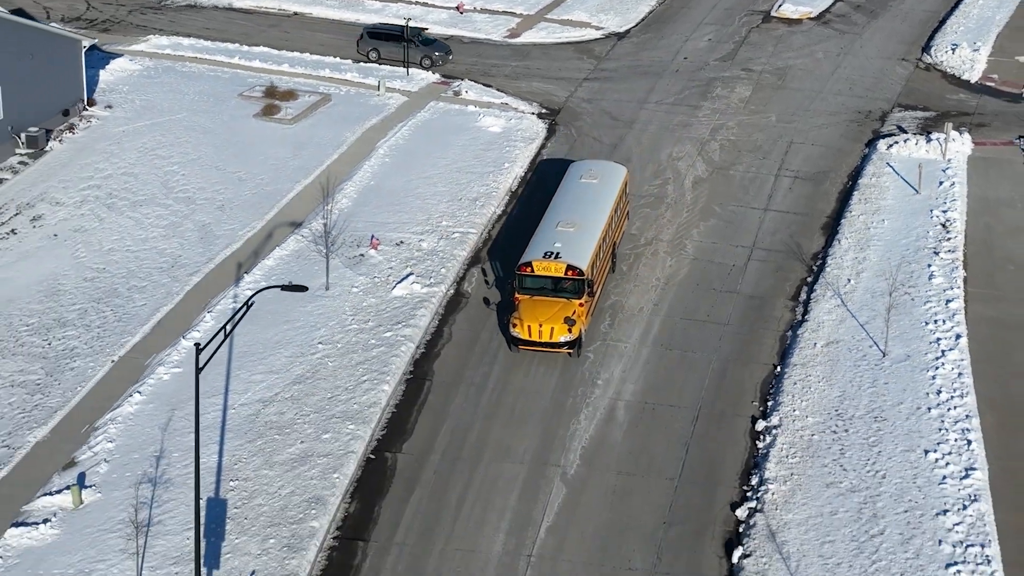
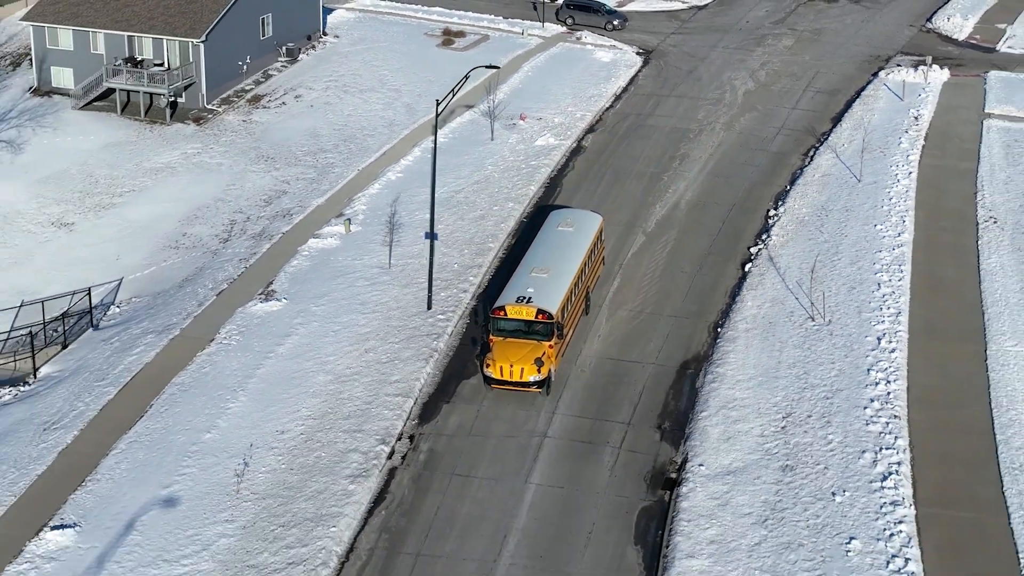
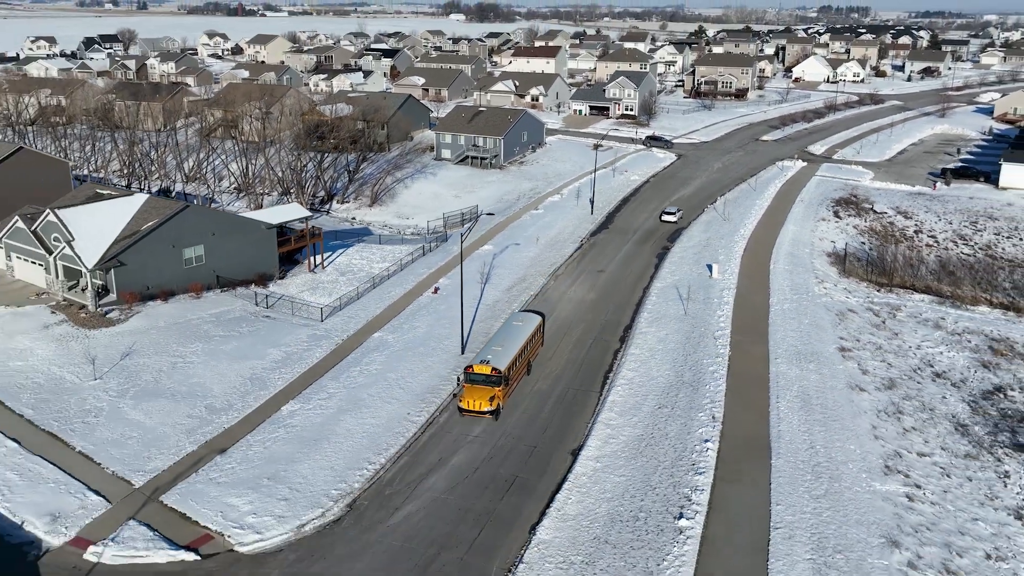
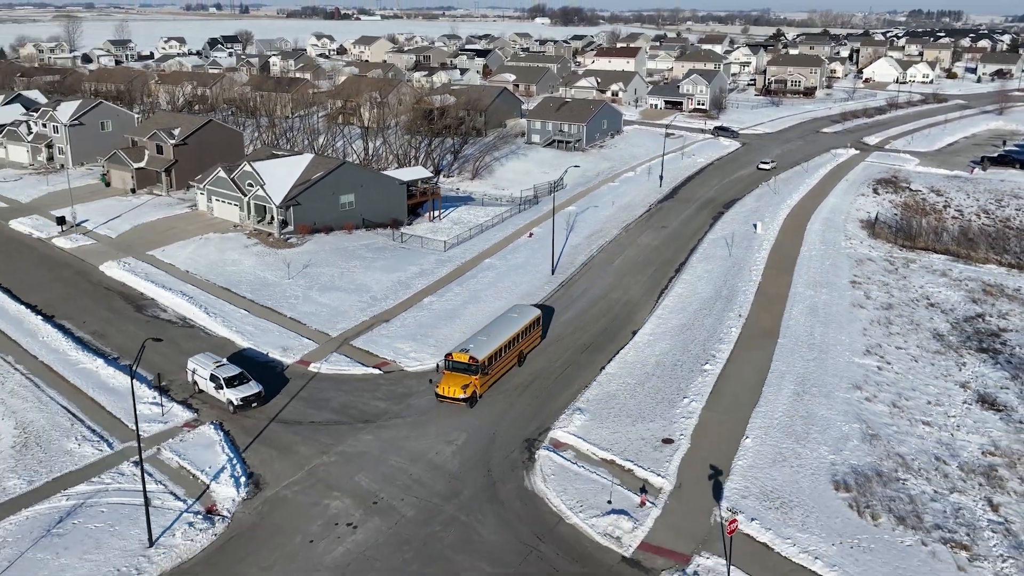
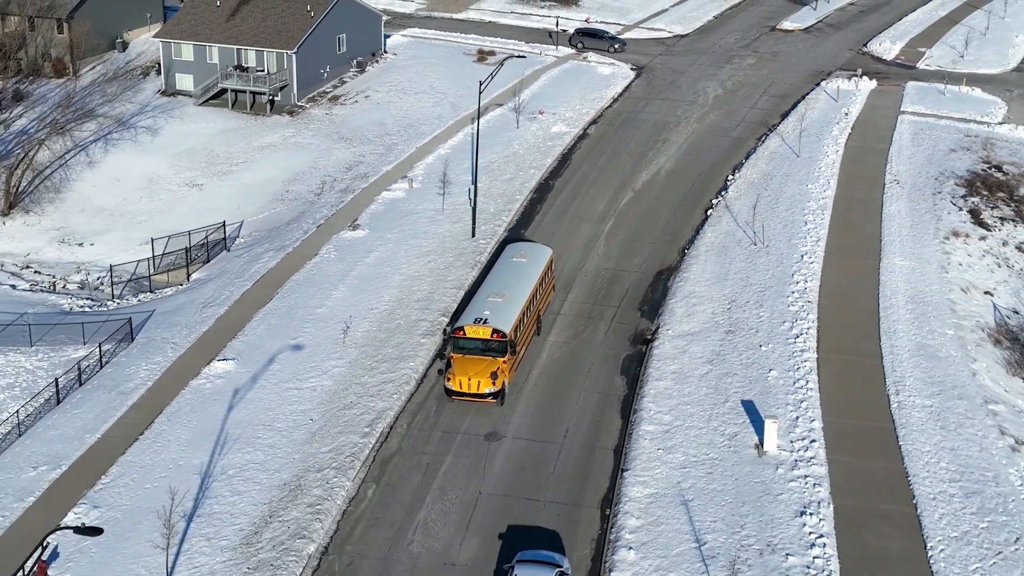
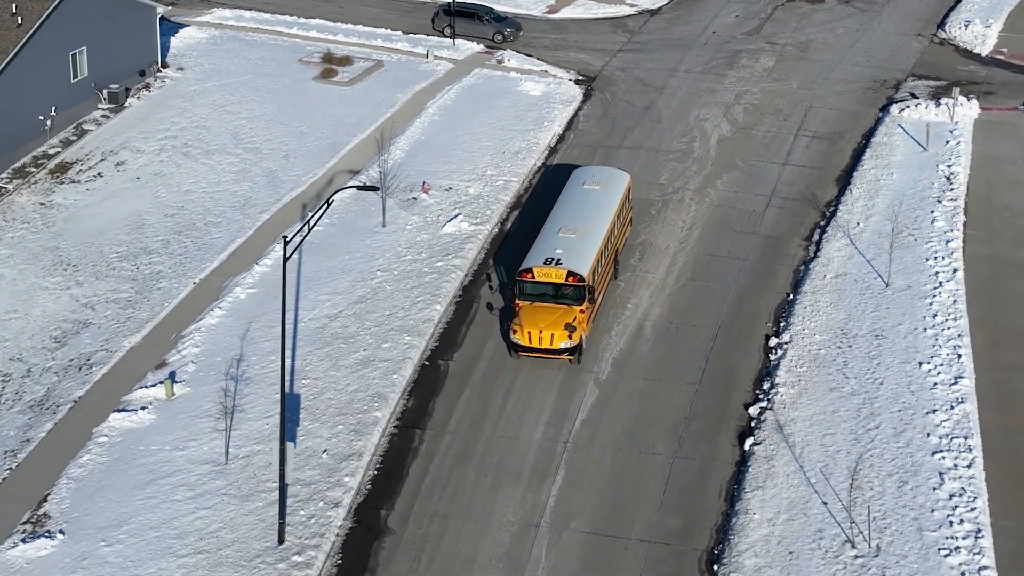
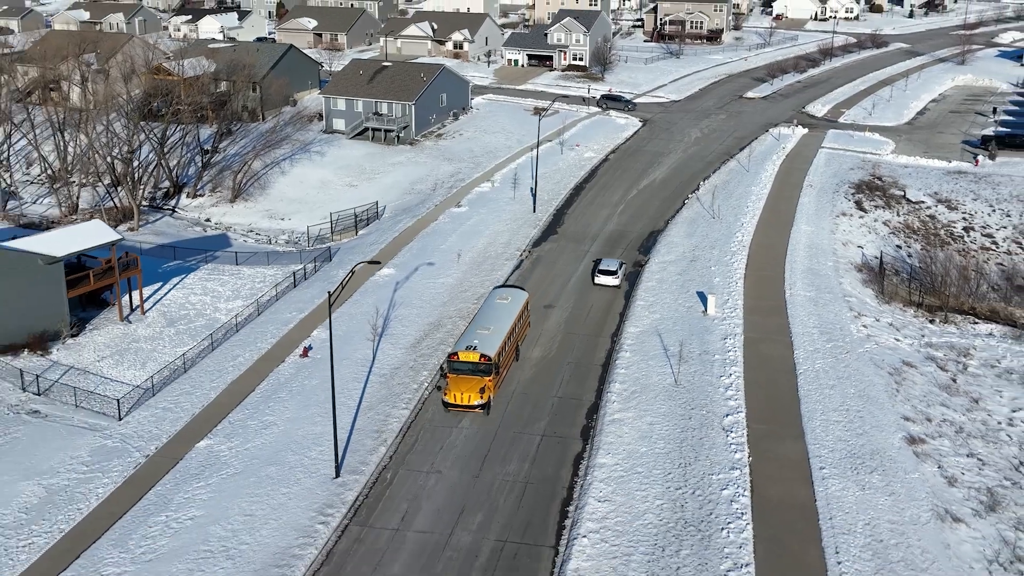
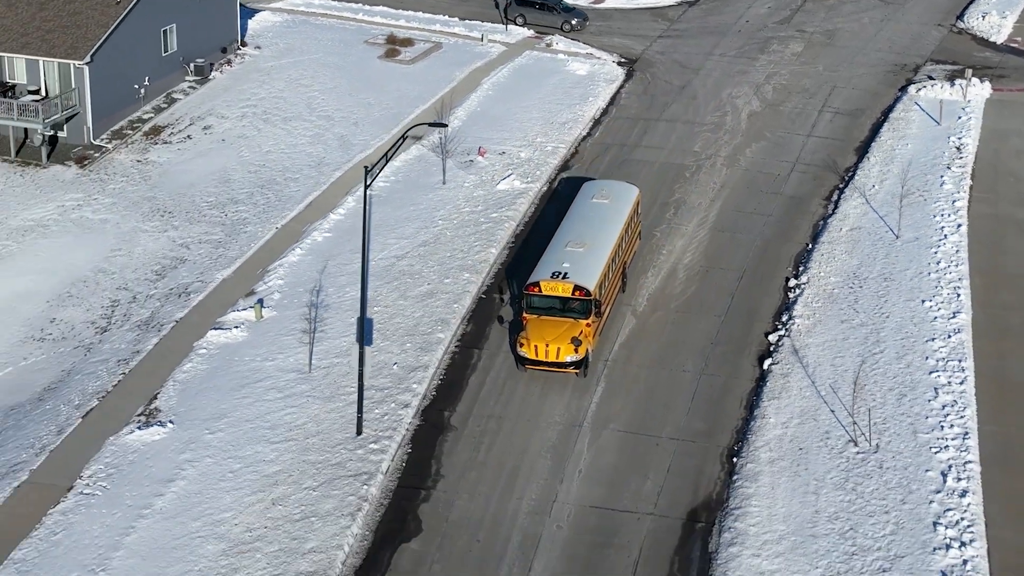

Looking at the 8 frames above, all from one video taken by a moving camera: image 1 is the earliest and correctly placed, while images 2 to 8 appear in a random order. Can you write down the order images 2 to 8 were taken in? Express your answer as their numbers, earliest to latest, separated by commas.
6, 8, 2, 5, 7, 3, 4
